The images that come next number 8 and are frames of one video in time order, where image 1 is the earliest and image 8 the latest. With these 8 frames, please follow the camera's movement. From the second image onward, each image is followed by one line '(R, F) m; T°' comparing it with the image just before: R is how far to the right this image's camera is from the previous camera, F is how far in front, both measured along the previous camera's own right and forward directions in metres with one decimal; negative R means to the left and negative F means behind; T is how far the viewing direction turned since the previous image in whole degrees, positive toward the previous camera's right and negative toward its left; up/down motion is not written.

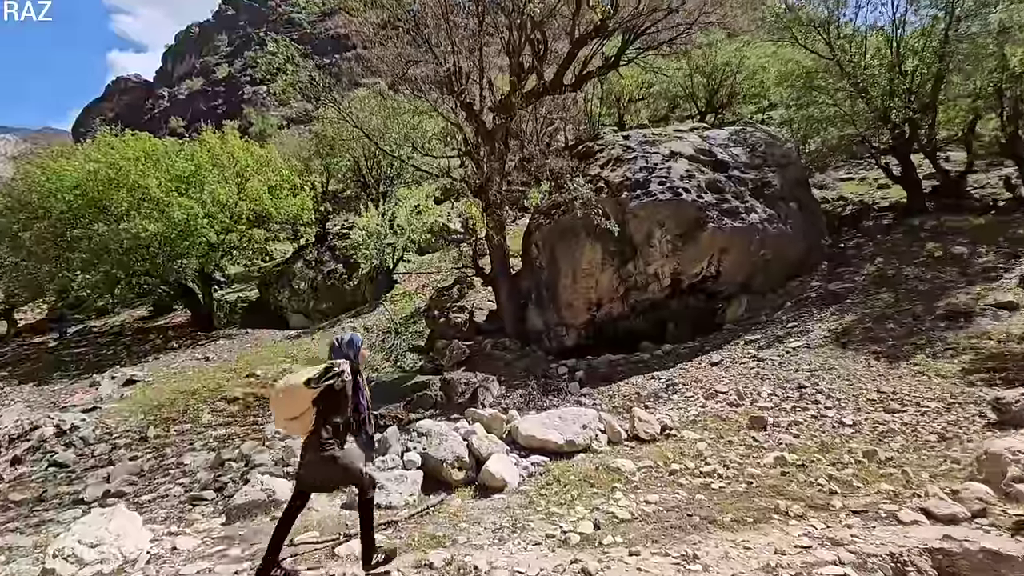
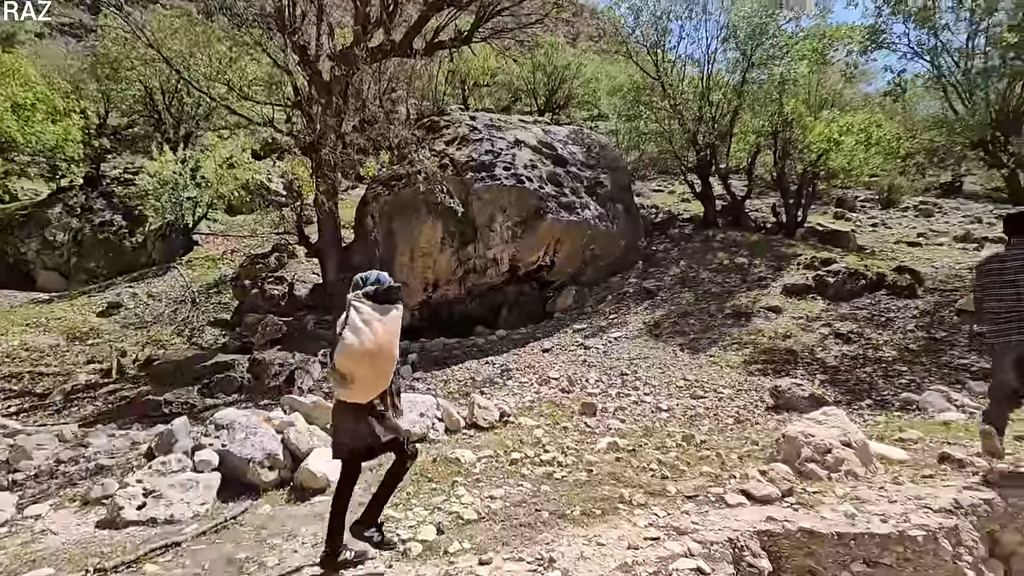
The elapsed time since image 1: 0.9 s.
(-0.1, +0.5) m; +19°
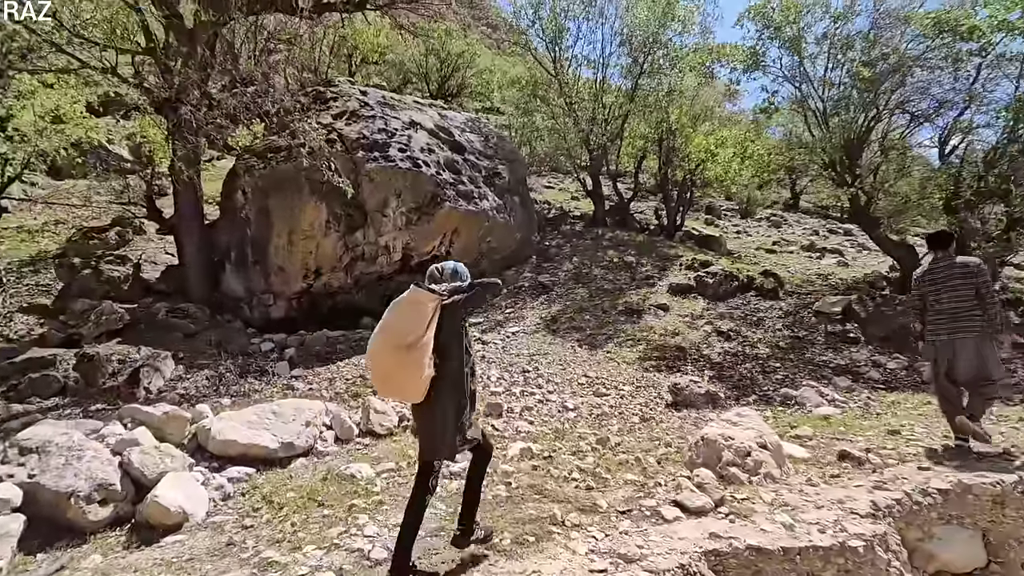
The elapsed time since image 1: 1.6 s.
(-0.2, +0.5) m; +13°
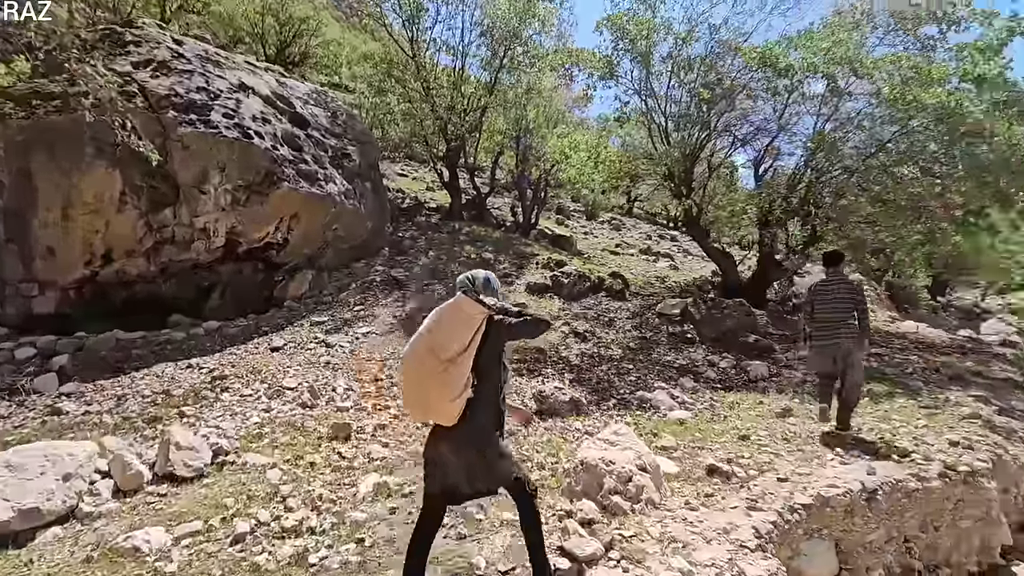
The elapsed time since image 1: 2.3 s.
(-0.1, +0.6) m; +17°
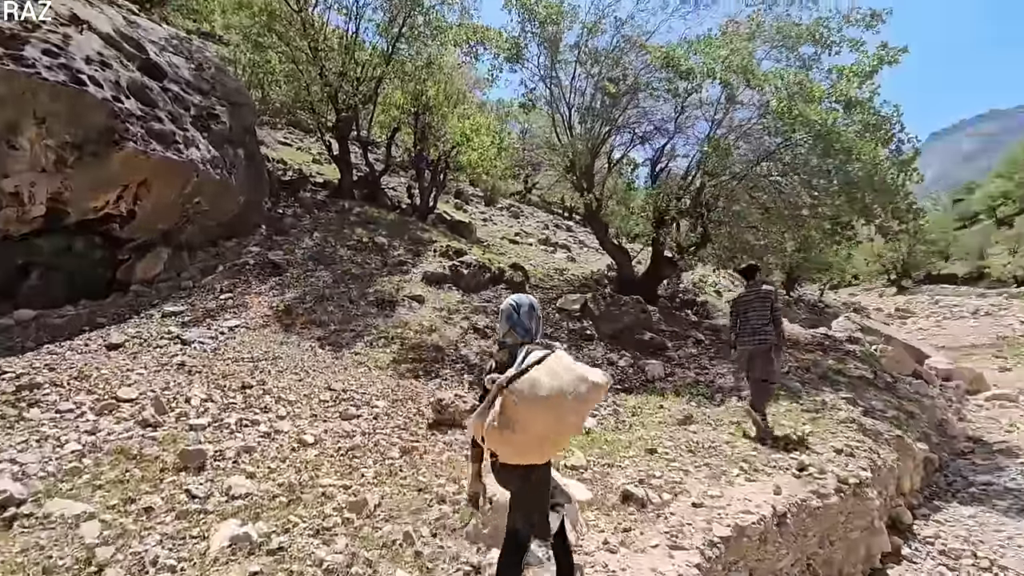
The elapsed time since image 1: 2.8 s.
(-0.1, +0.6) m; +12°
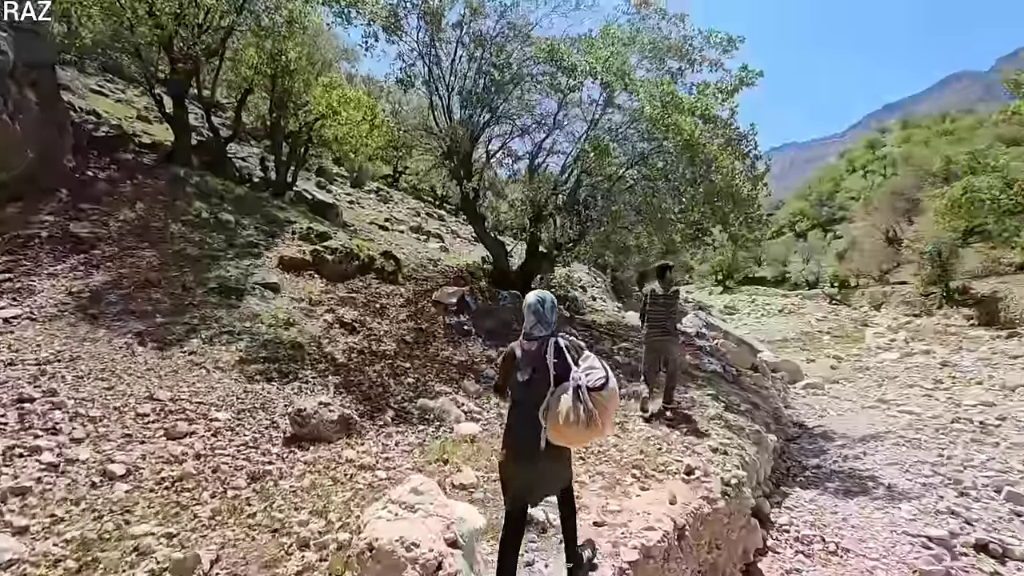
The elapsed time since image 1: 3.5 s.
(-0.2, +0.5) m; +15°
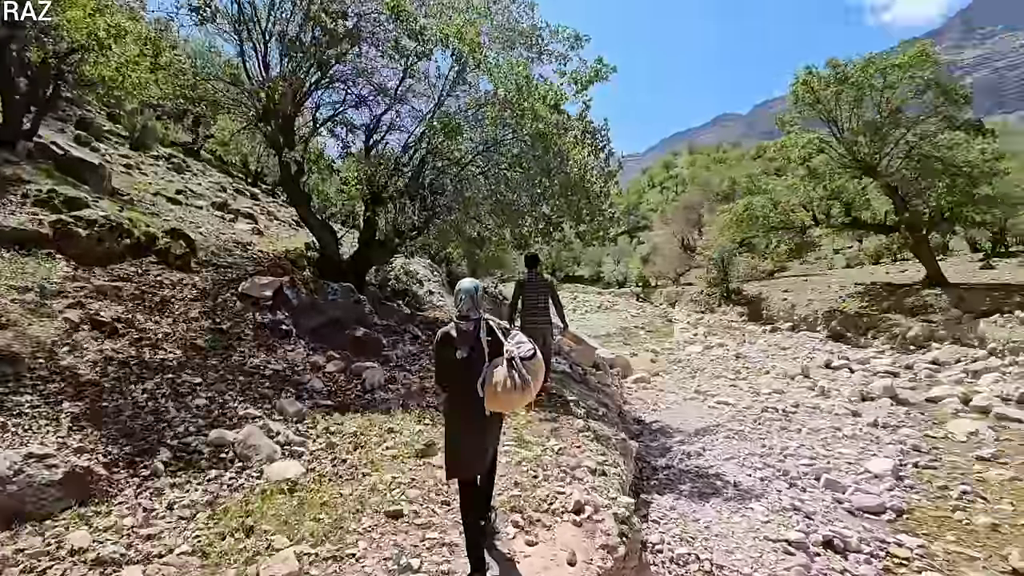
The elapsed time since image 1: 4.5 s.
(-0.1, +1.1) m; +19°
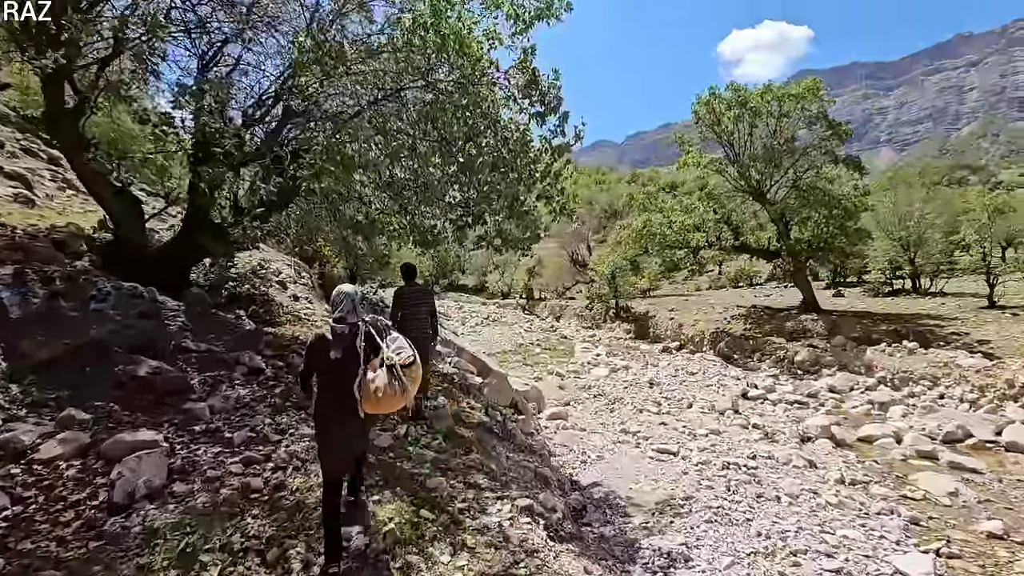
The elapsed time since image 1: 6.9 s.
(-0.2, +2.6) m; +13°
